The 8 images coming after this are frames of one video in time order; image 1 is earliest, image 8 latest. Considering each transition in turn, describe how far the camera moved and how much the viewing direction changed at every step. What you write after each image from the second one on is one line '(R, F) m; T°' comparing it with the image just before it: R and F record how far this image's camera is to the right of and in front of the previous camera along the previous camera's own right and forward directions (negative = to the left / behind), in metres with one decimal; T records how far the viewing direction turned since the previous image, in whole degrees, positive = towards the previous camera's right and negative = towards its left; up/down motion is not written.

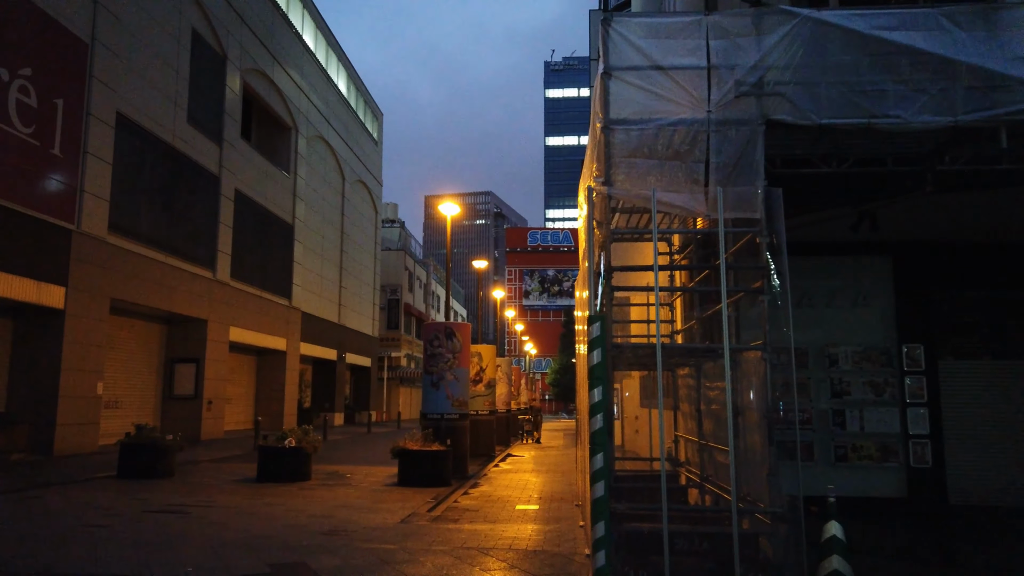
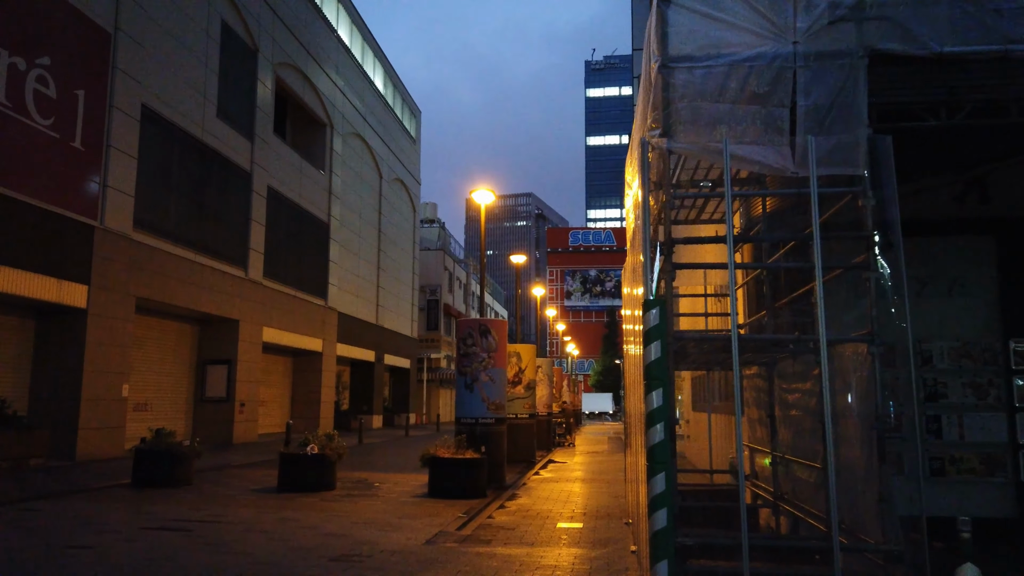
(0.0, +1.3) m; -3°
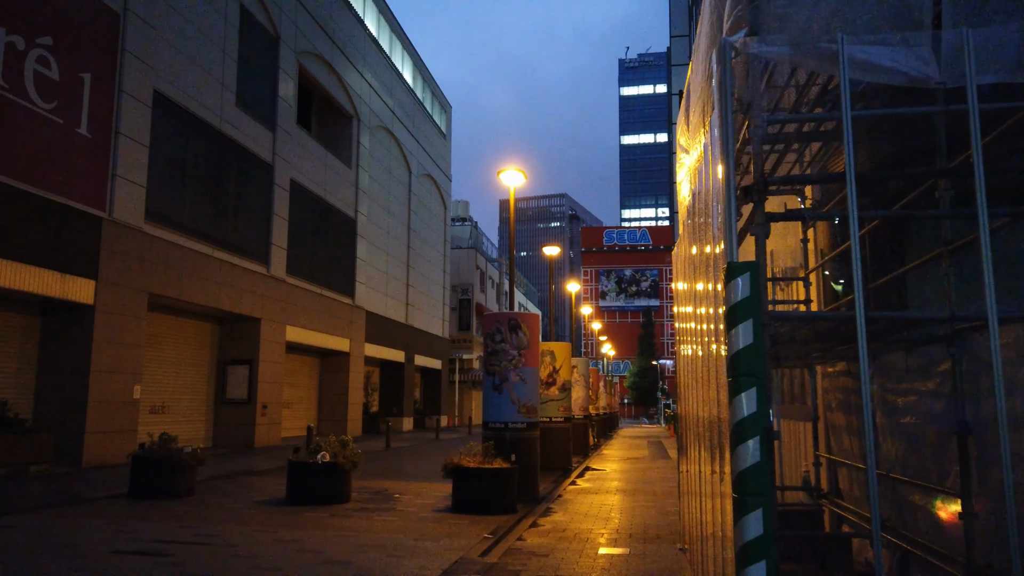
(0.0, +1.5) m; -3°
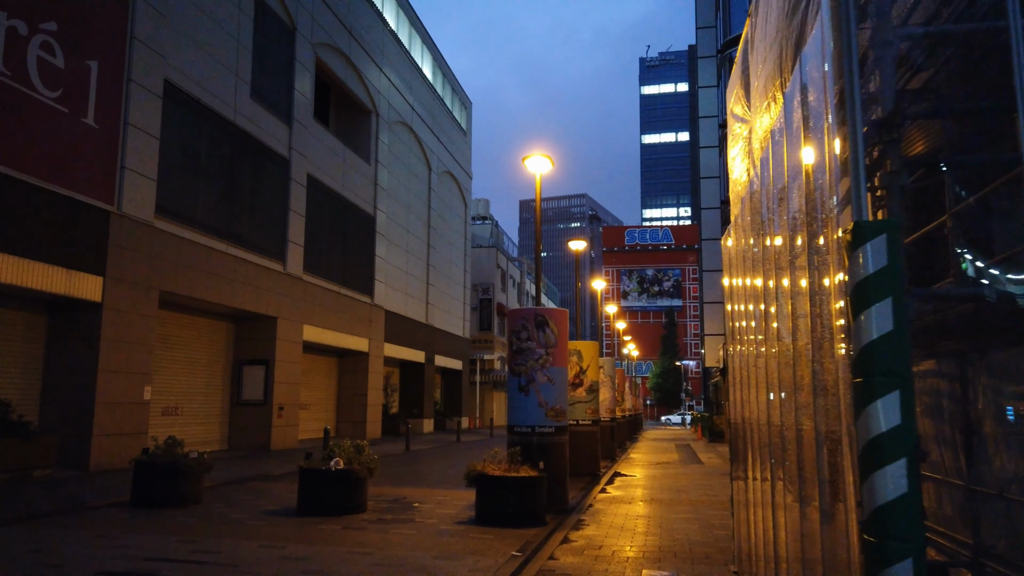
(-0.1, +0.9) m; -2°
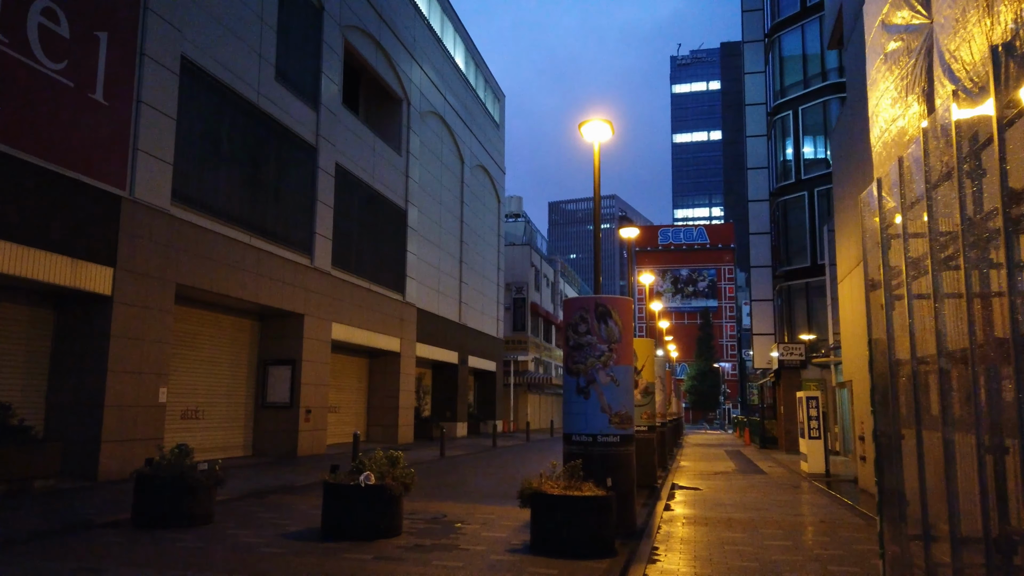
(-0.4, +1.7) m; -2°
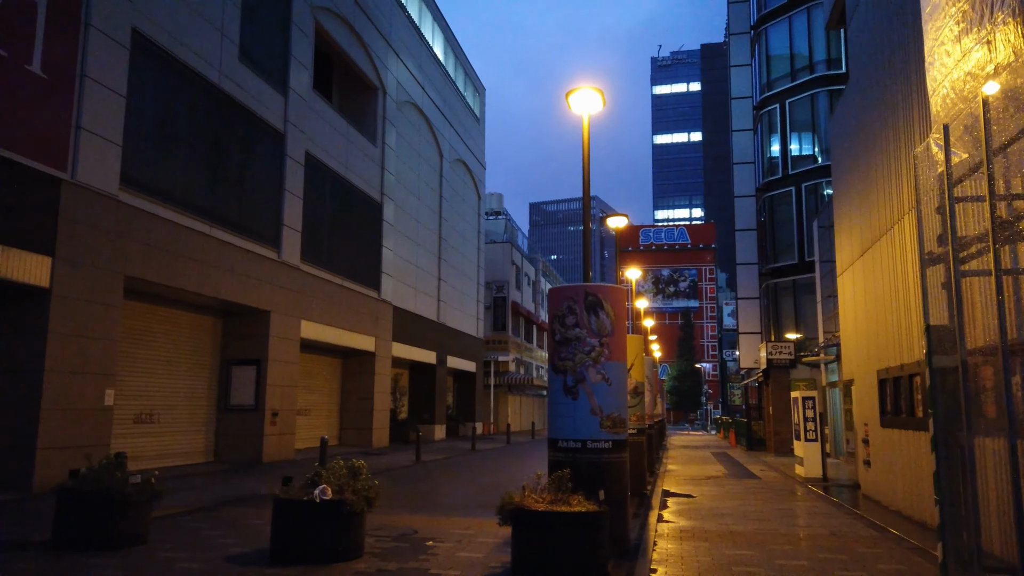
(0.0, +1.2) m; +1°
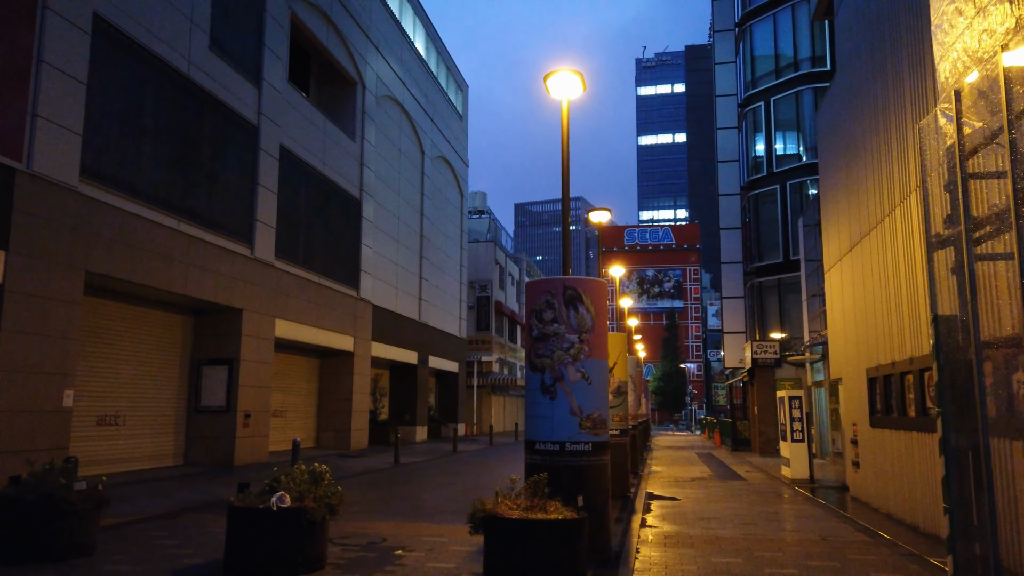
(+0.1, +0.5) m; +1°
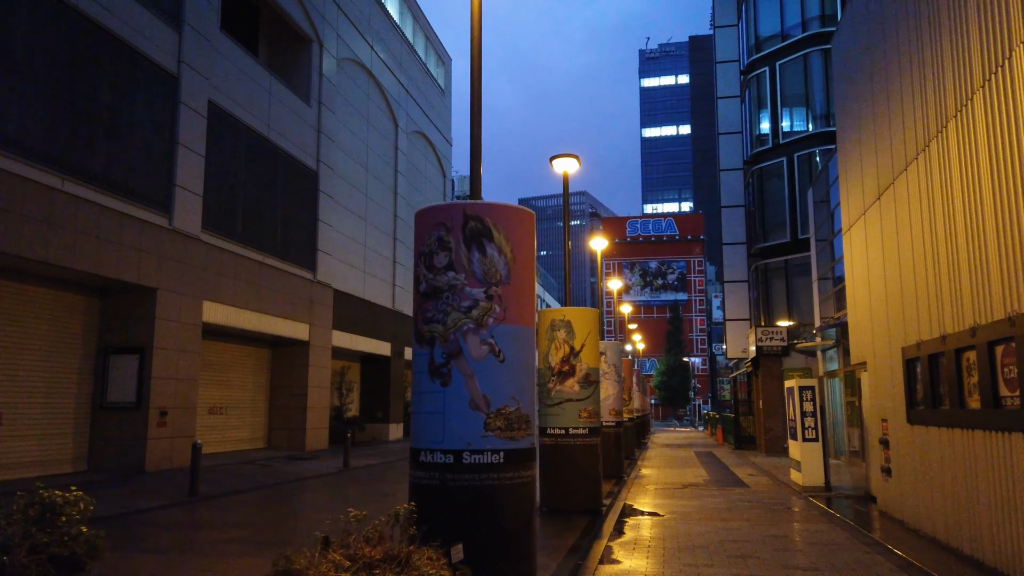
(+1.0, +3.0) m; 0°
